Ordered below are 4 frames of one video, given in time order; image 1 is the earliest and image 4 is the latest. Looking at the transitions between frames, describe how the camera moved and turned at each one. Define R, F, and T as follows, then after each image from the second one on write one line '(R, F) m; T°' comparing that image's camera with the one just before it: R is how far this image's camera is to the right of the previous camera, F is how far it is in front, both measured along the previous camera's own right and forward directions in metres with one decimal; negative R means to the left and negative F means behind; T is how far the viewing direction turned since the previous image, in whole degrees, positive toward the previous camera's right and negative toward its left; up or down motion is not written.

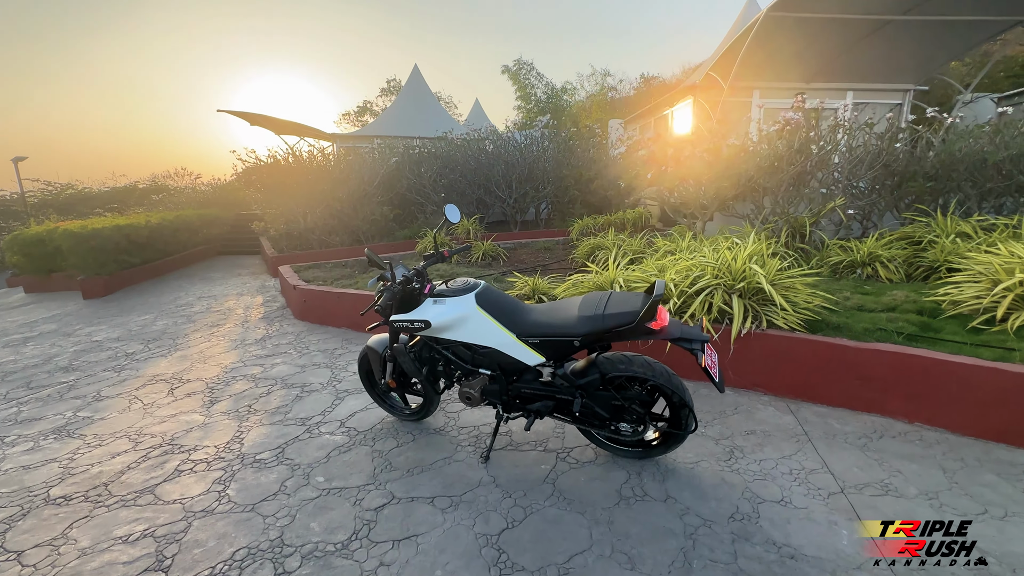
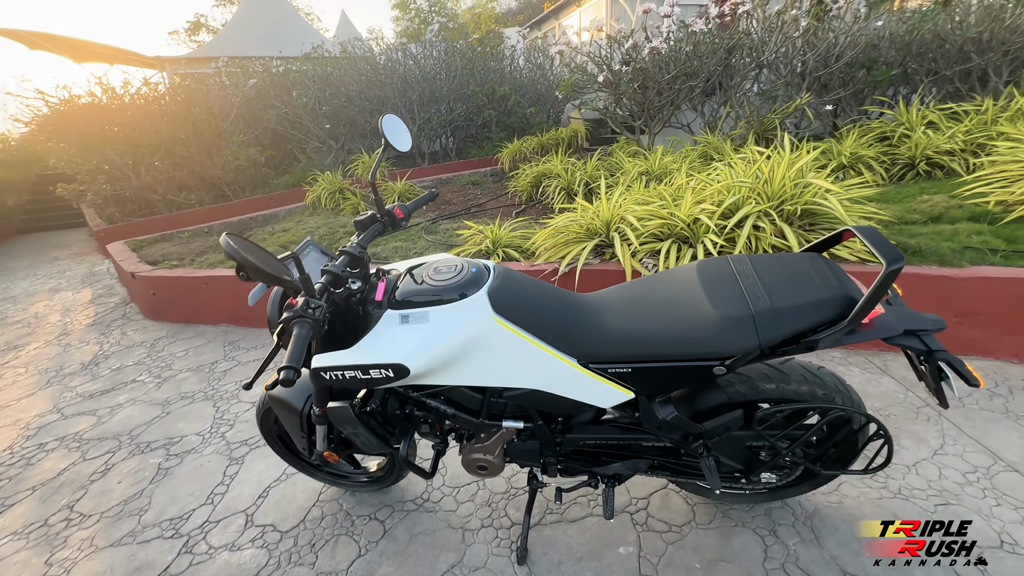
(-0.3, +1.1) m; +12°
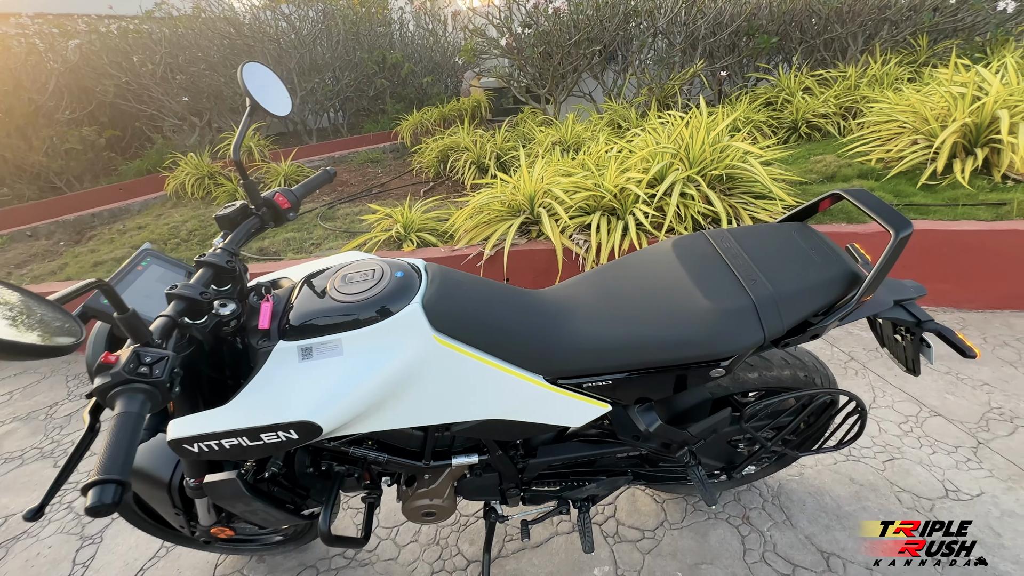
(-0.1, +0.3) m; +11°
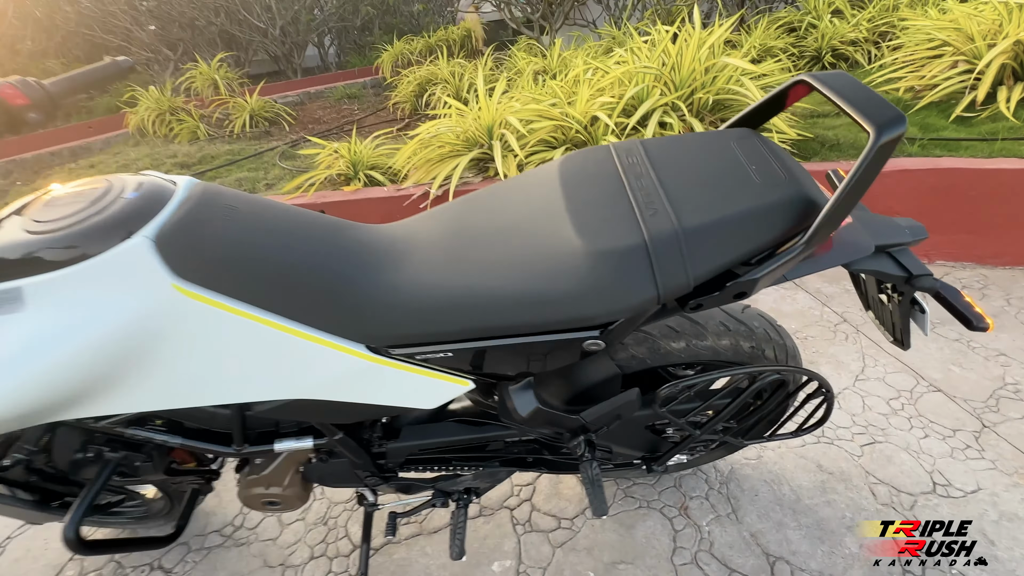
(+0.3, +0.3) m; -2°
